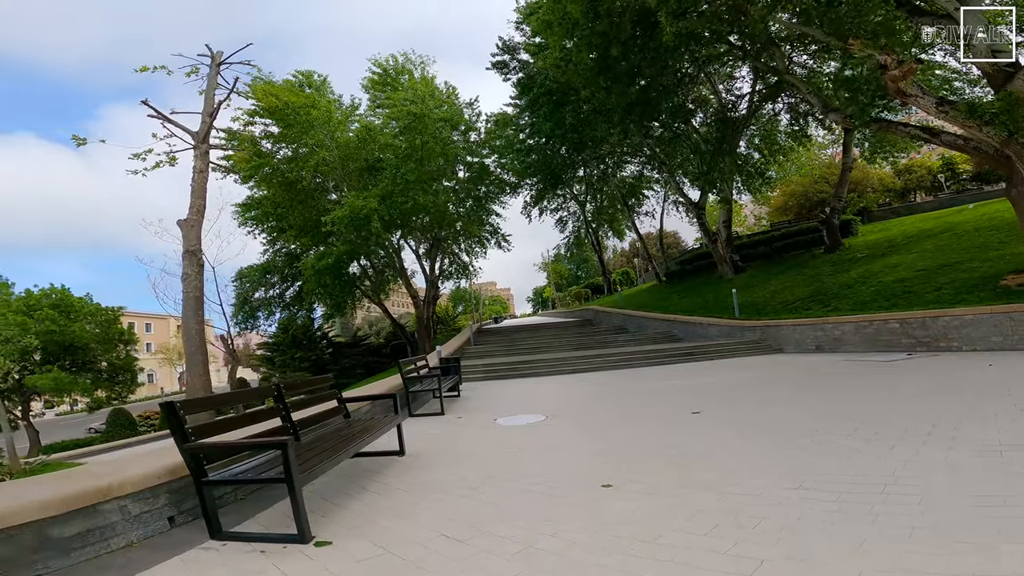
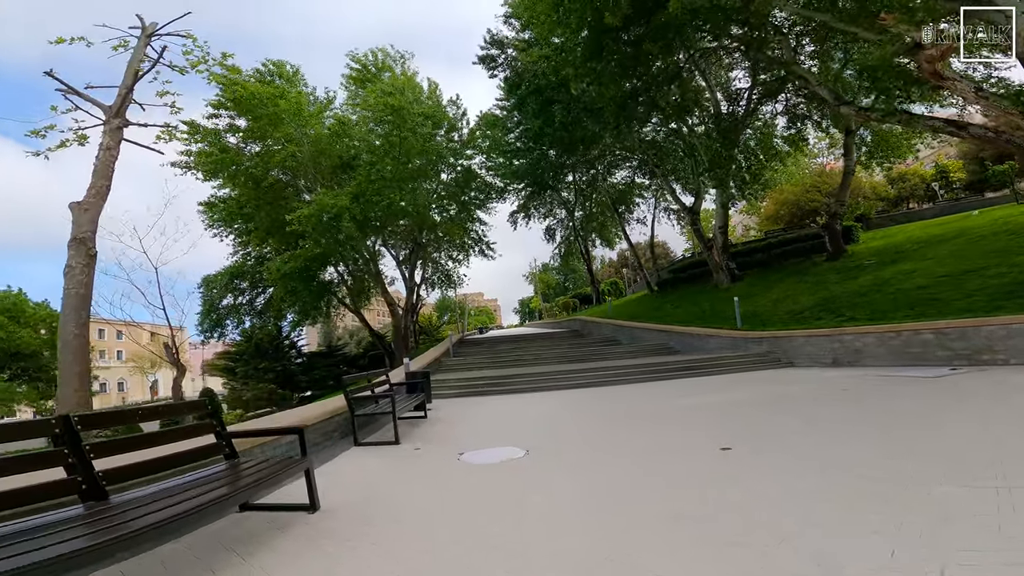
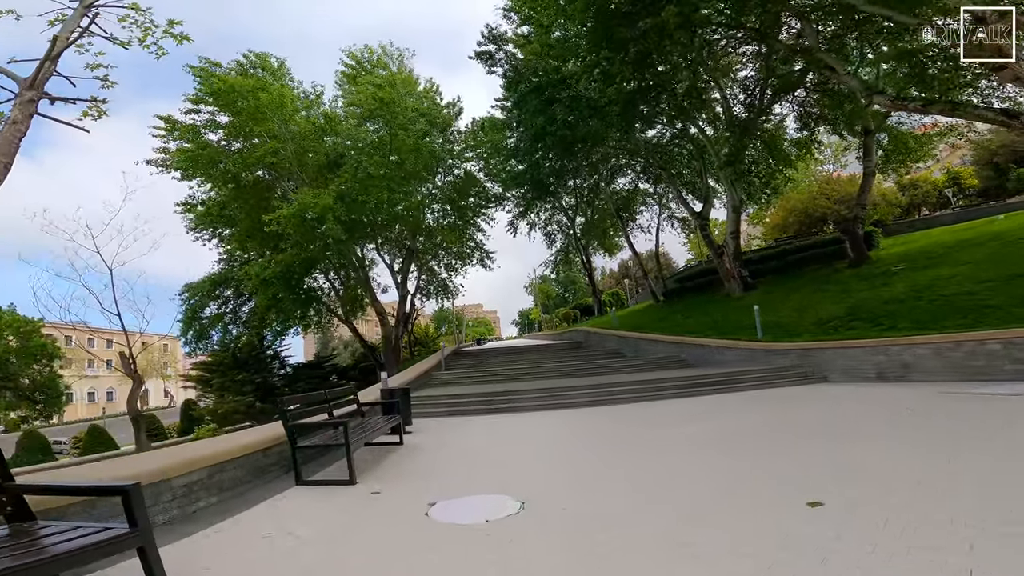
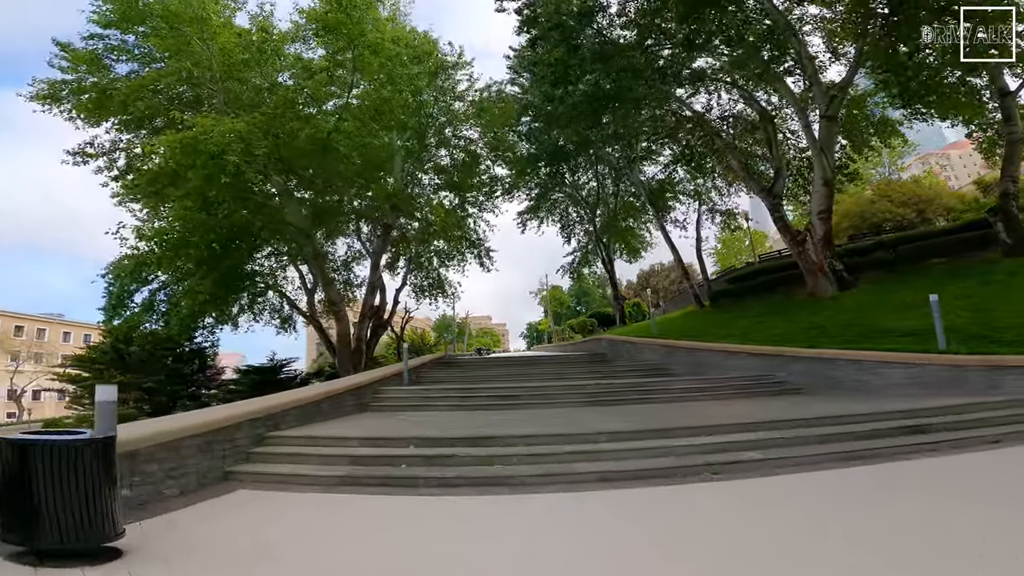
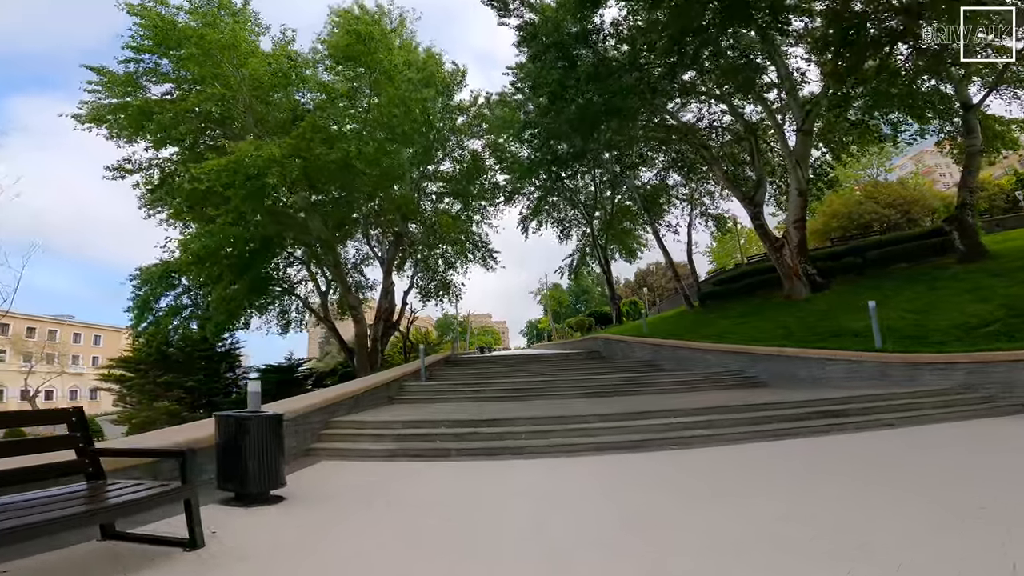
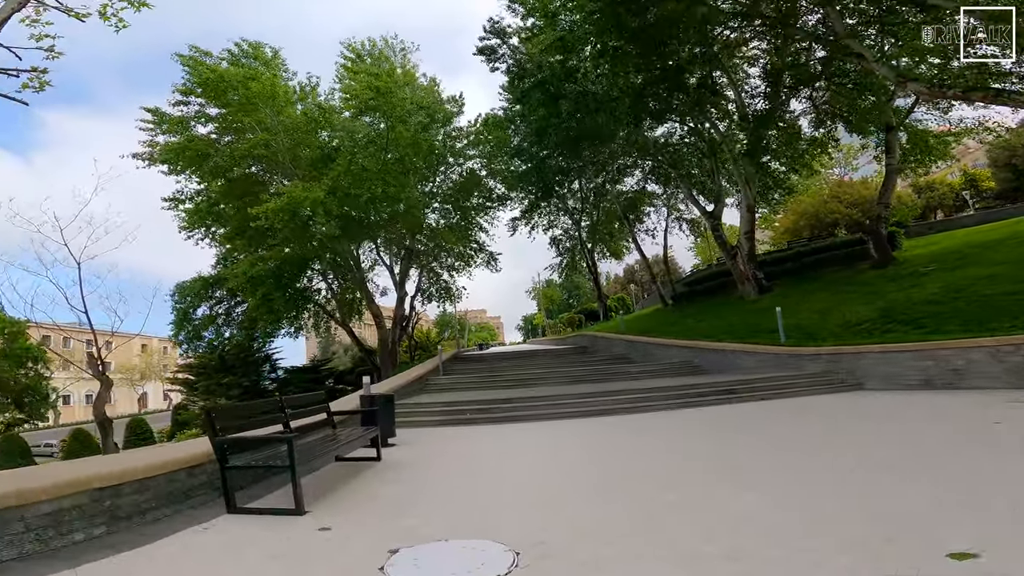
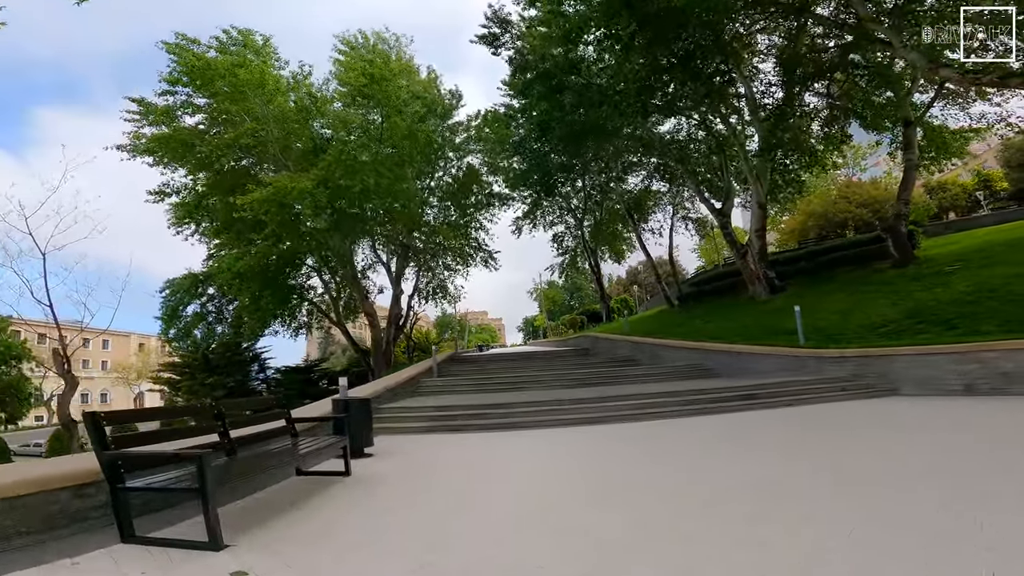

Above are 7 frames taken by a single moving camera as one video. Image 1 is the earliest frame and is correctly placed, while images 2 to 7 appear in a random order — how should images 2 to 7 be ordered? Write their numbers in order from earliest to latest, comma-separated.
2, 3, 6, 7, 5, 4
